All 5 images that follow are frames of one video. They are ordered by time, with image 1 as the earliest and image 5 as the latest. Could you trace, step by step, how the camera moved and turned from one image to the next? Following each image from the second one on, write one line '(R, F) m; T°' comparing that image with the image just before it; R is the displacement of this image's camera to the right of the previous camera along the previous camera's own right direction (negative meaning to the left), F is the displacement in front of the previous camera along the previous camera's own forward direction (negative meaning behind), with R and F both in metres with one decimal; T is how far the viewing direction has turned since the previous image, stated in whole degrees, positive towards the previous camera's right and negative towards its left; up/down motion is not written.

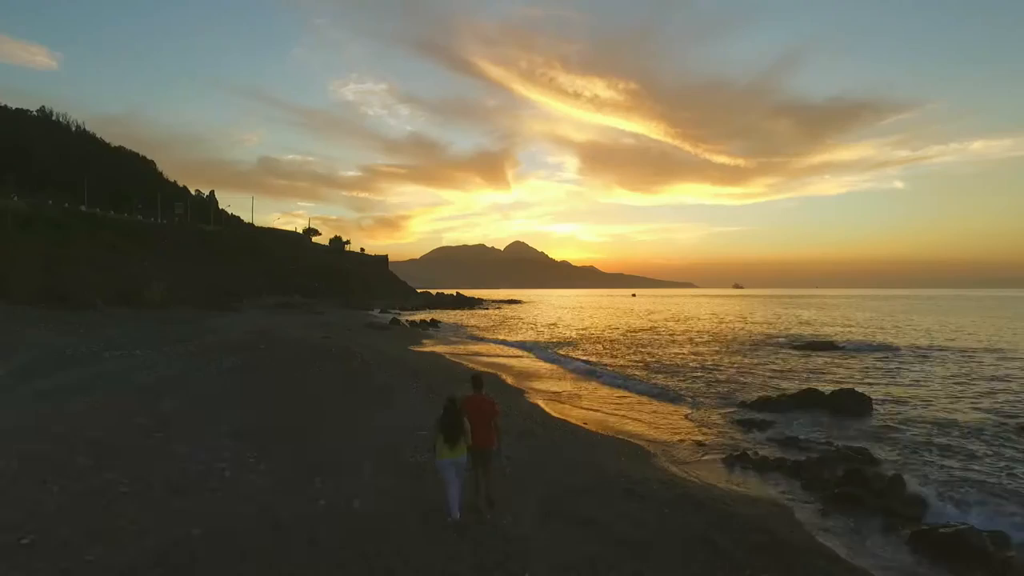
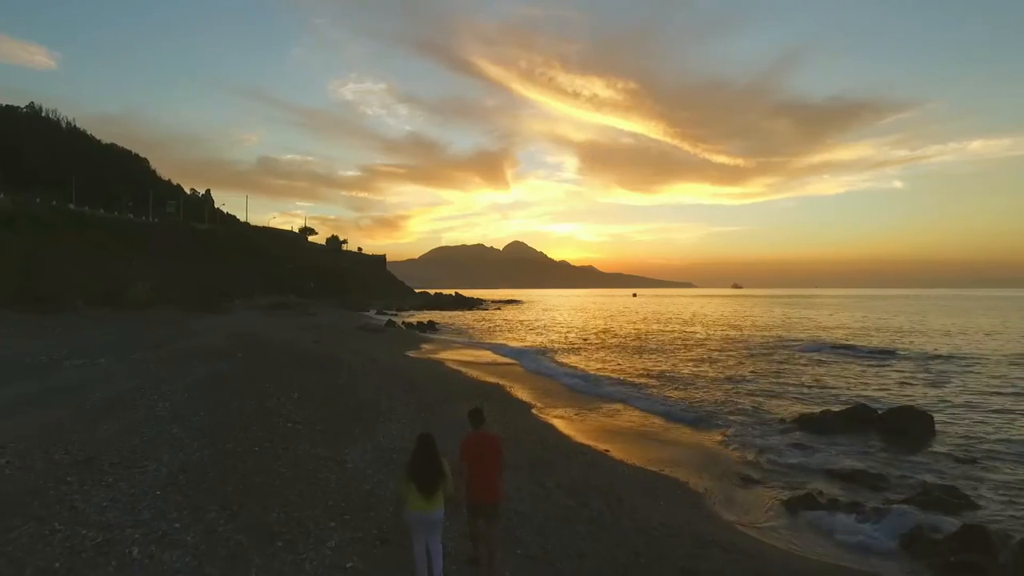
(-0.2, +2.0) m; 0°
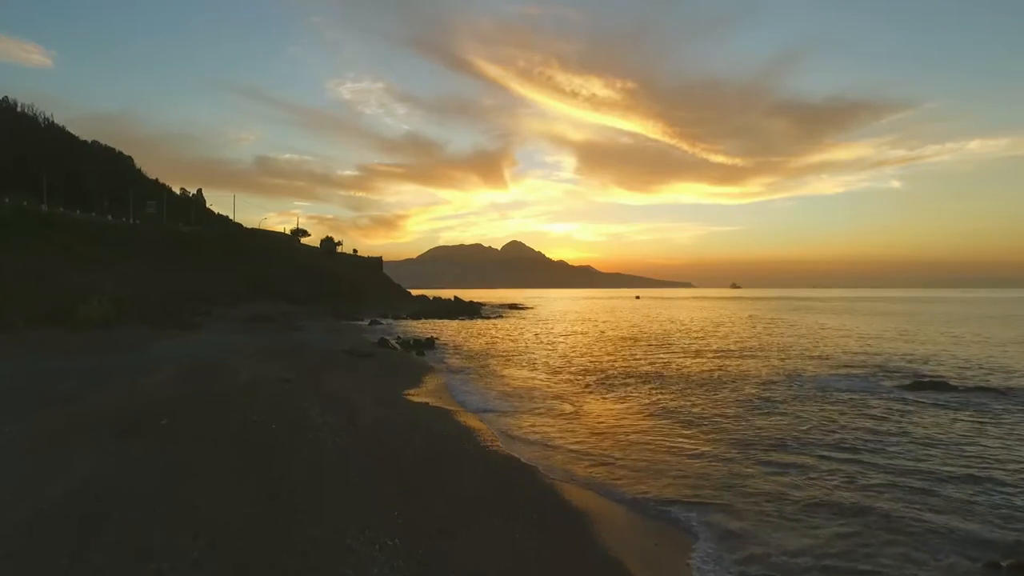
(-0.8, +5.1) m; 0°
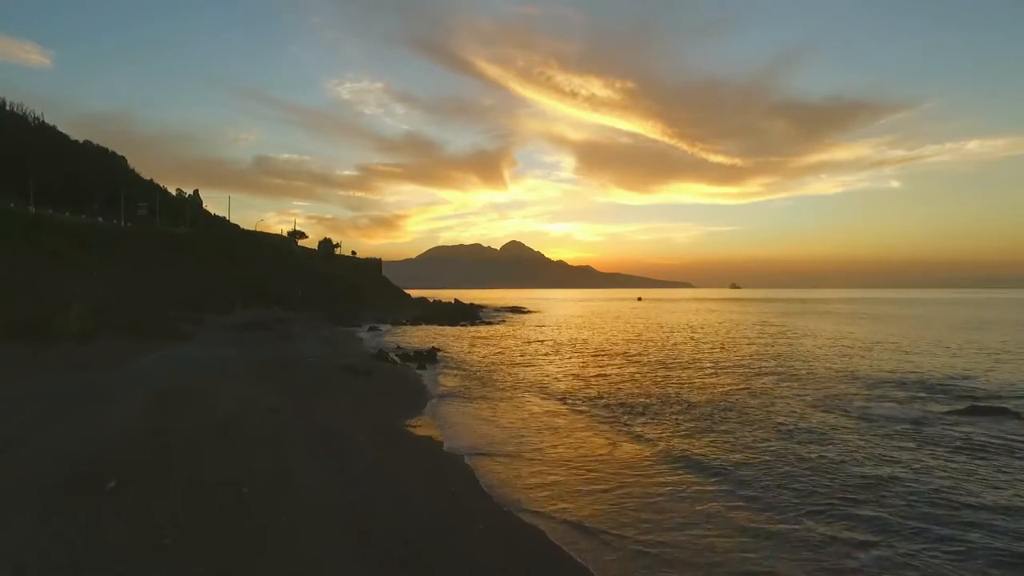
(-0.5, +2.3) m; 0°
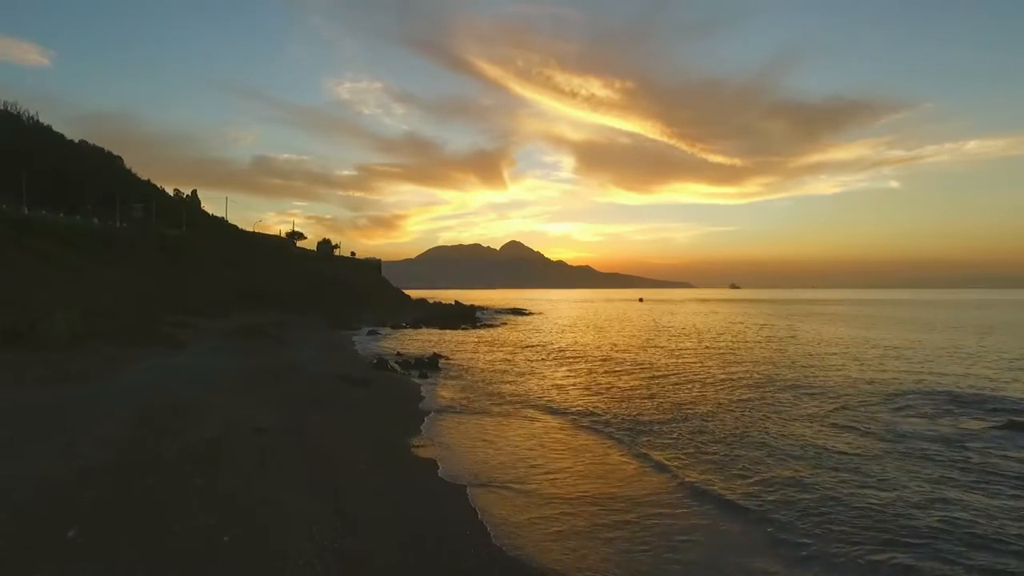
(-0.4, +1.3) m; 0°
